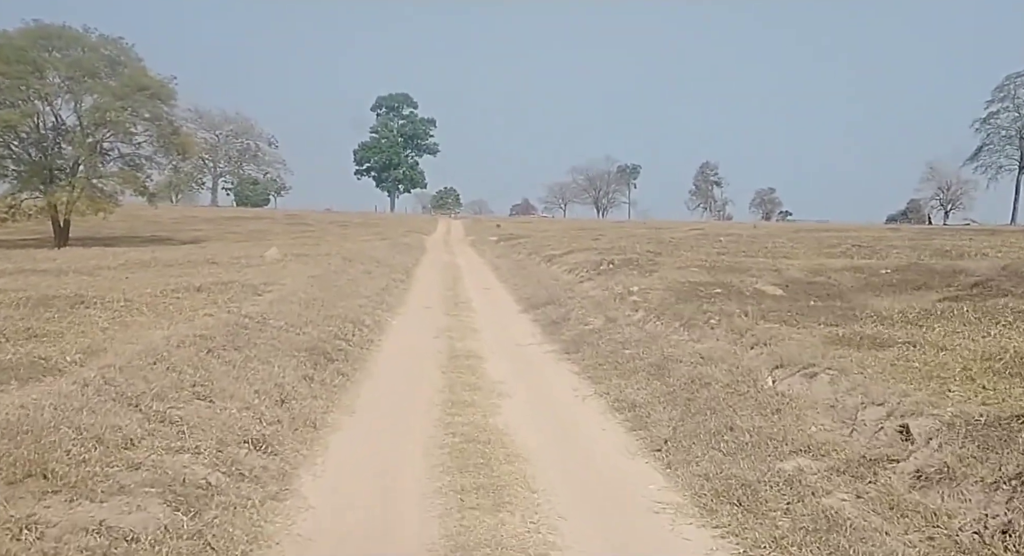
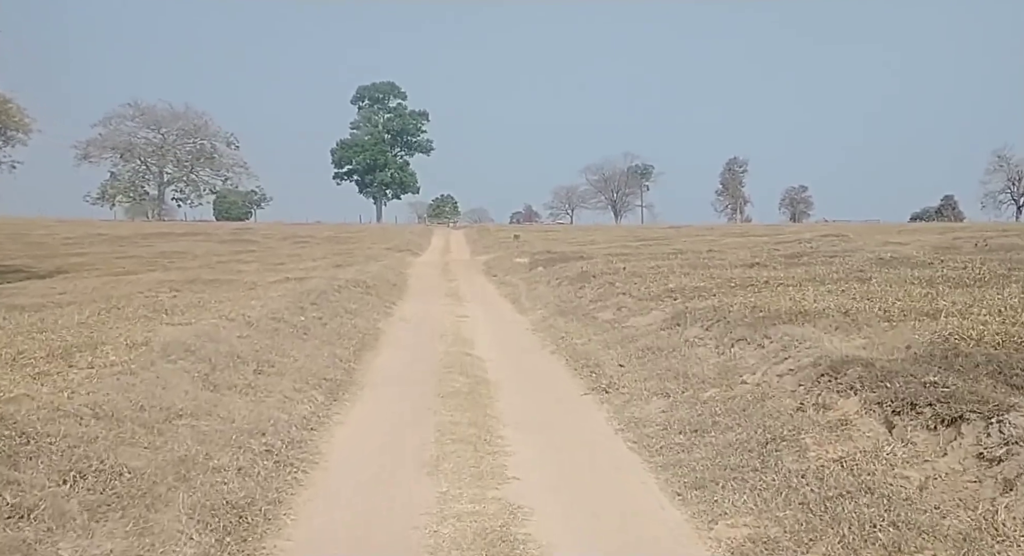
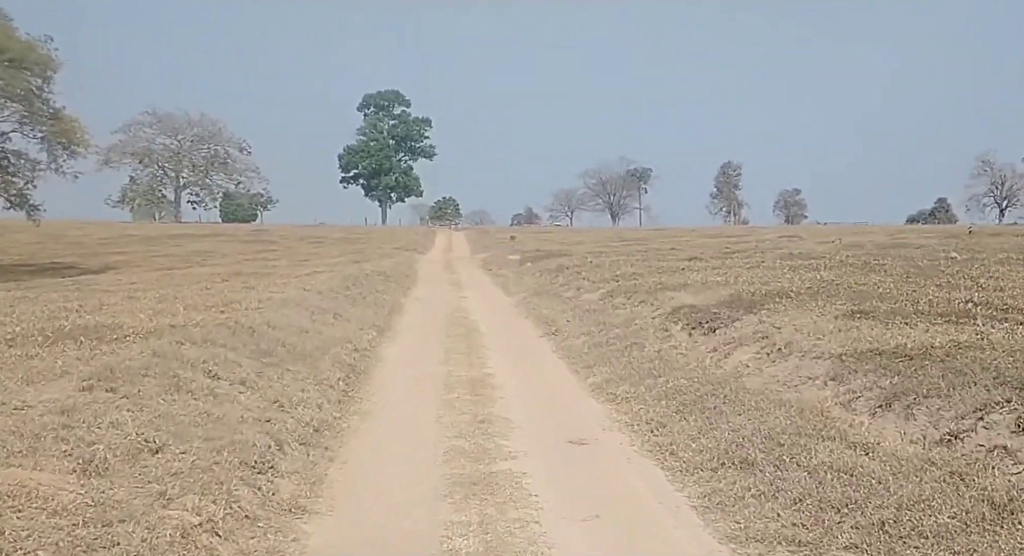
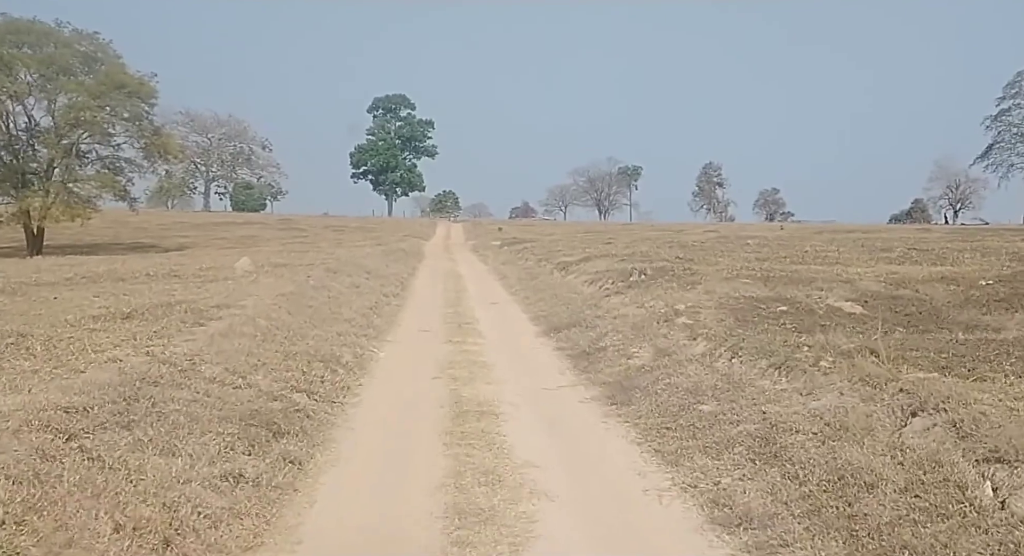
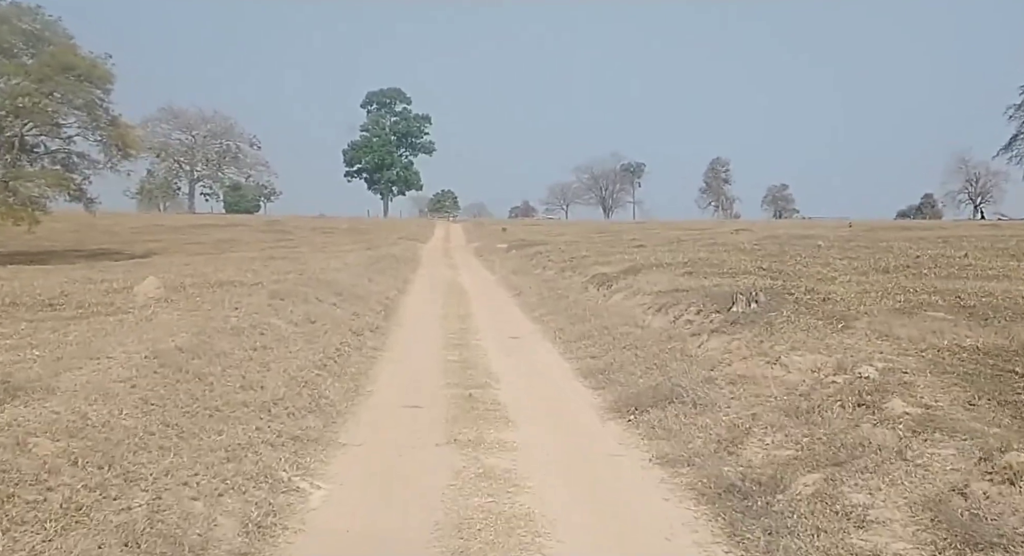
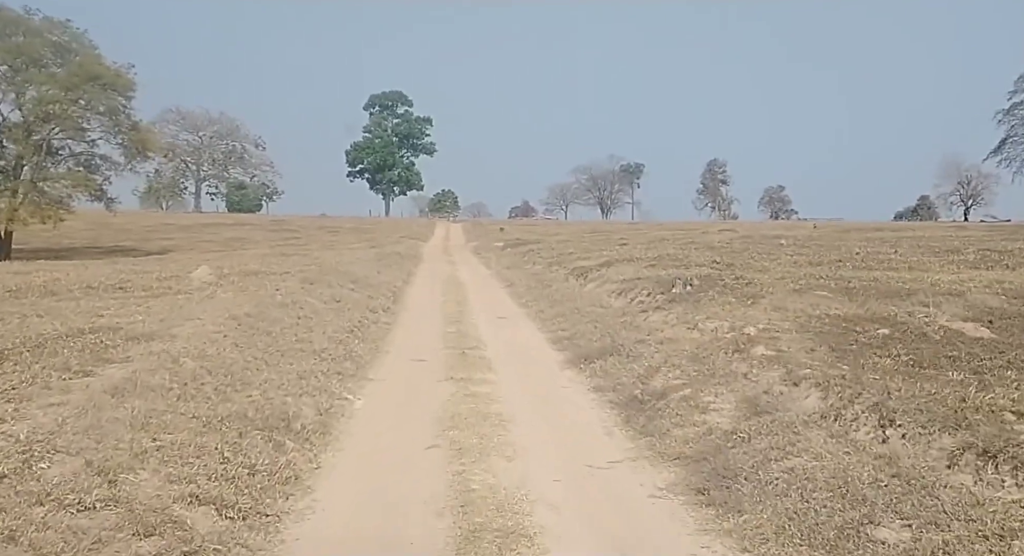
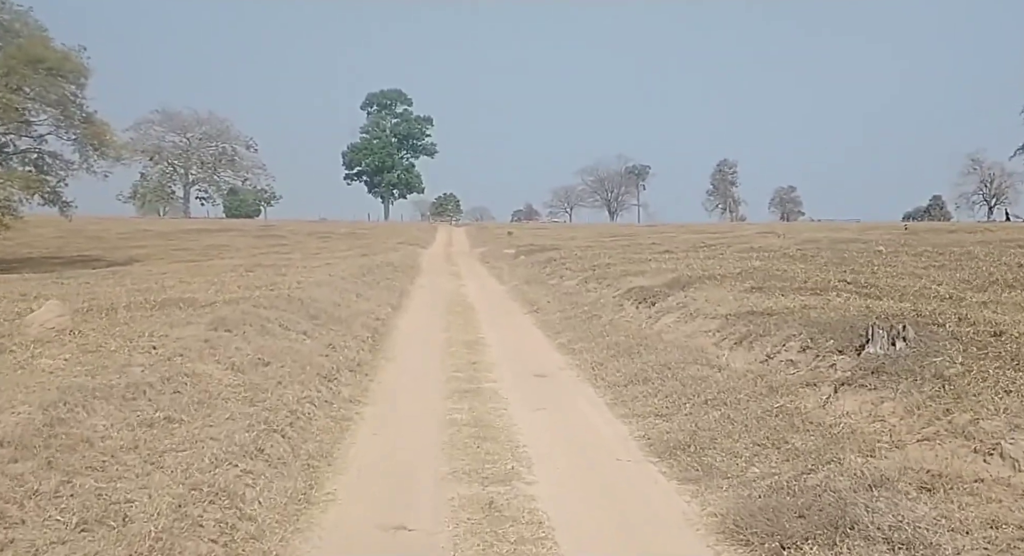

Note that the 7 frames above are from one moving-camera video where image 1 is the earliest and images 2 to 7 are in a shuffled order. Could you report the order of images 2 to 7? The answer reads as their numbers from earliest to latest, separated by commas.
4, 6, 5, 7, 3, 2
